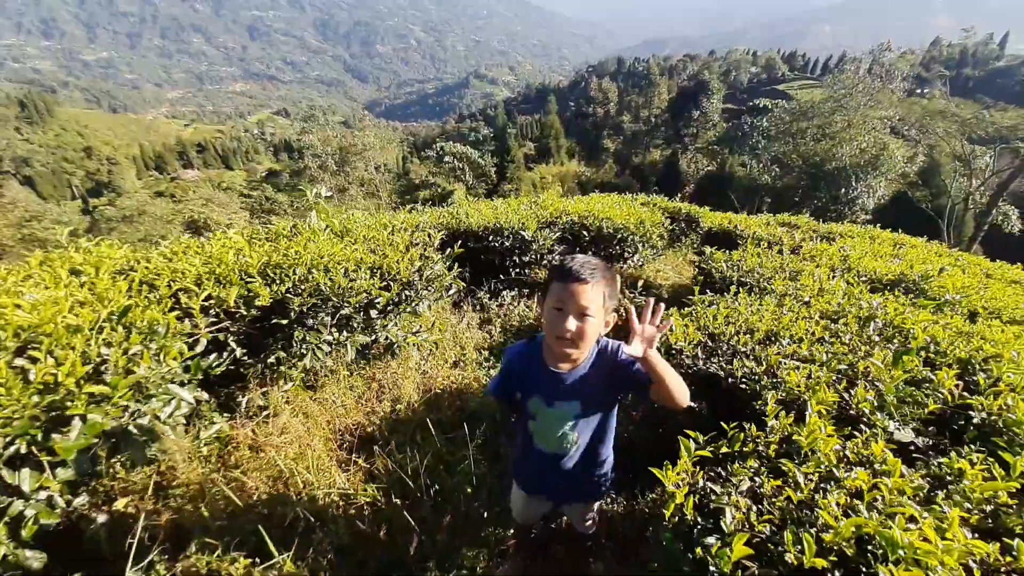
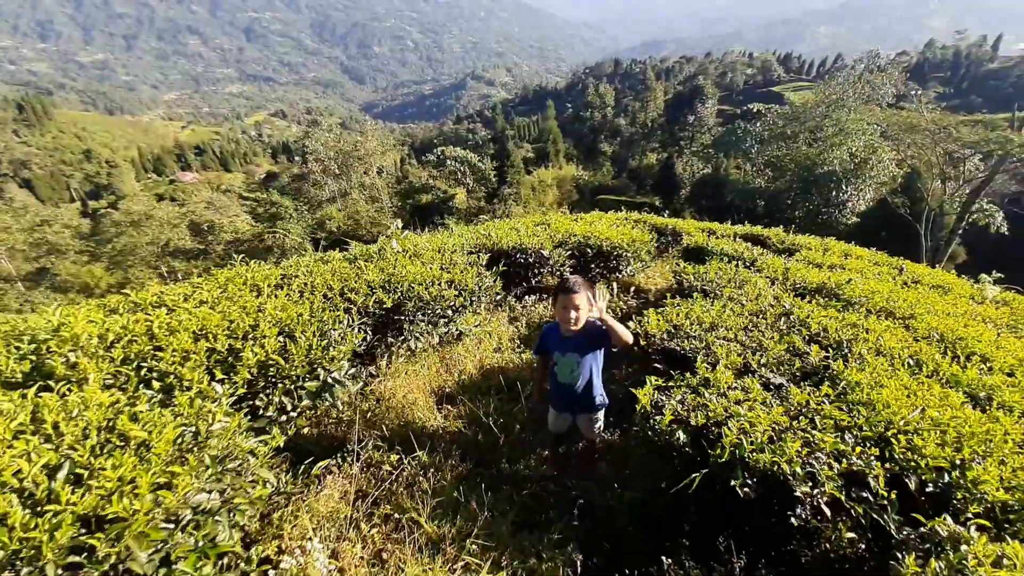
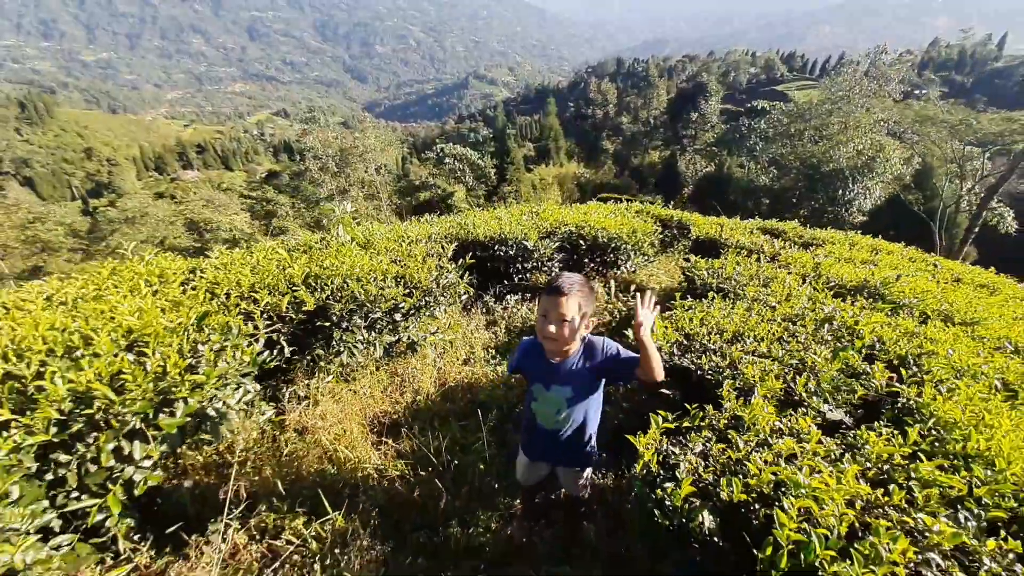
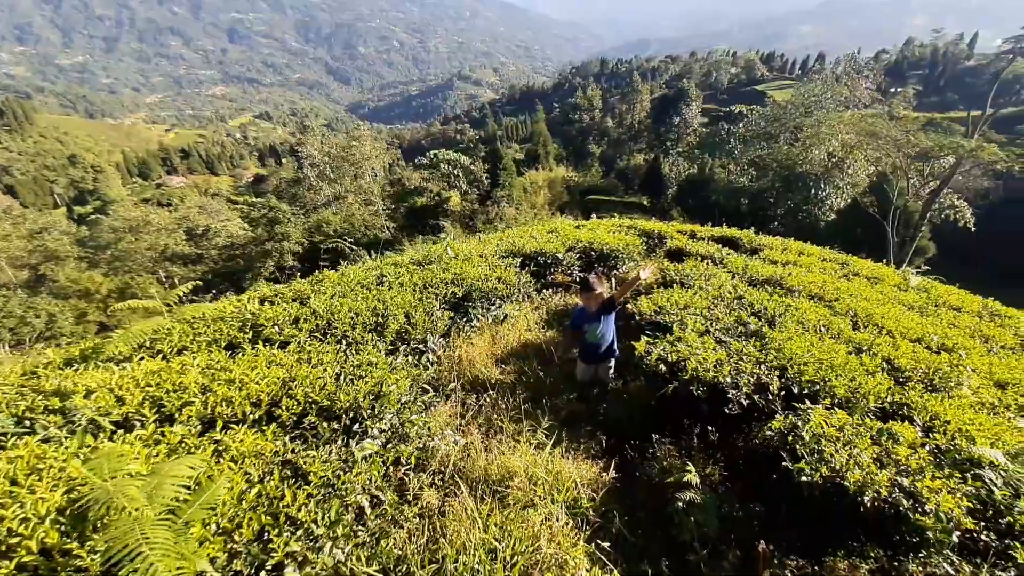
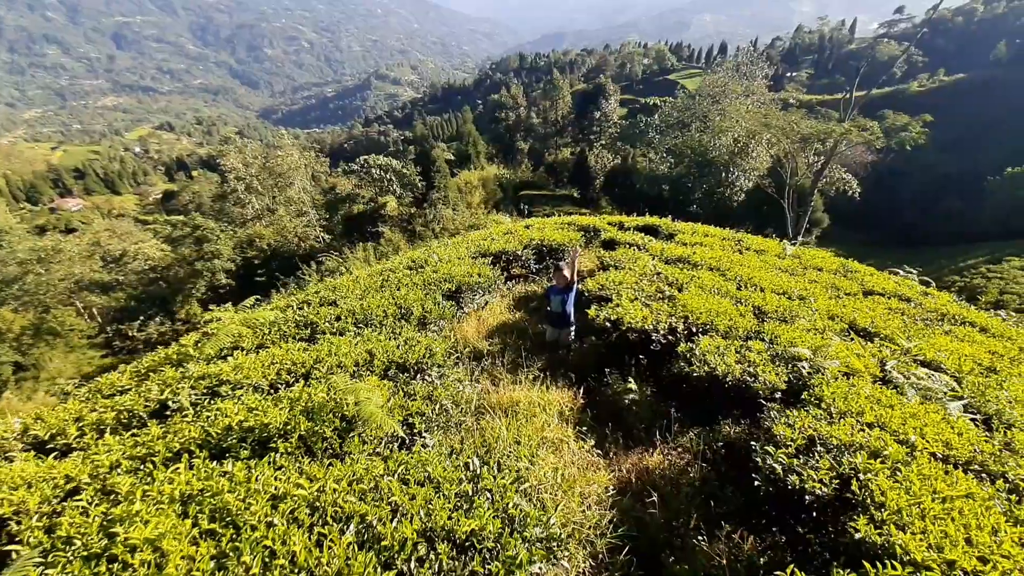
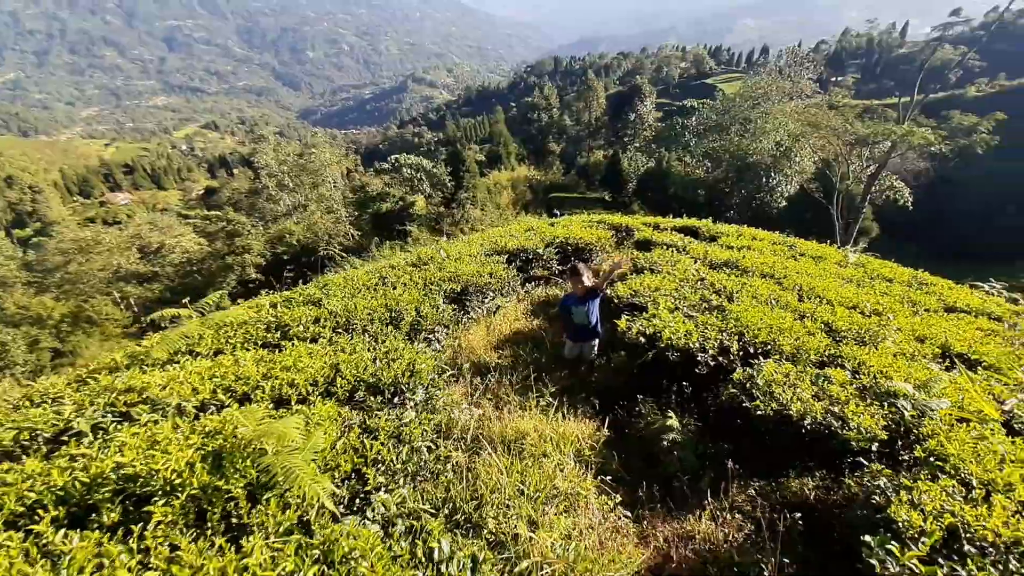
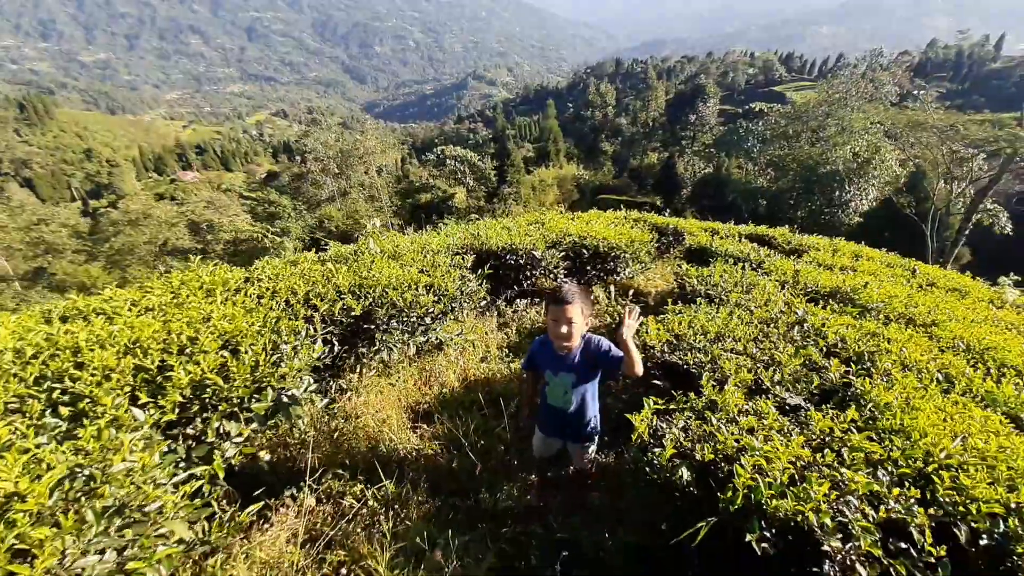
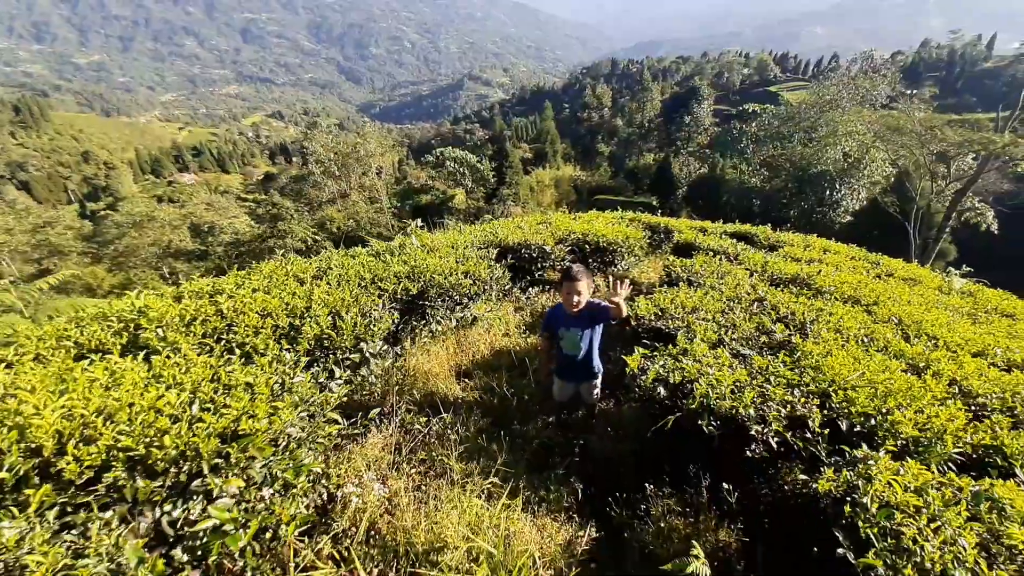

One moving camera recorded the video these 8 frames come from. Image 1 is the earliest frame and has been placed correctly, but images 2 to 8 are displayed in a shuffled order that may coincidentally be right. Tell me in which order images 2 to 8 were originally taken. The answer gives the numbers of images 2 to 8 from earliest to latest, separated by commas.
3, 7, 2, 8, 4, 6, 5
